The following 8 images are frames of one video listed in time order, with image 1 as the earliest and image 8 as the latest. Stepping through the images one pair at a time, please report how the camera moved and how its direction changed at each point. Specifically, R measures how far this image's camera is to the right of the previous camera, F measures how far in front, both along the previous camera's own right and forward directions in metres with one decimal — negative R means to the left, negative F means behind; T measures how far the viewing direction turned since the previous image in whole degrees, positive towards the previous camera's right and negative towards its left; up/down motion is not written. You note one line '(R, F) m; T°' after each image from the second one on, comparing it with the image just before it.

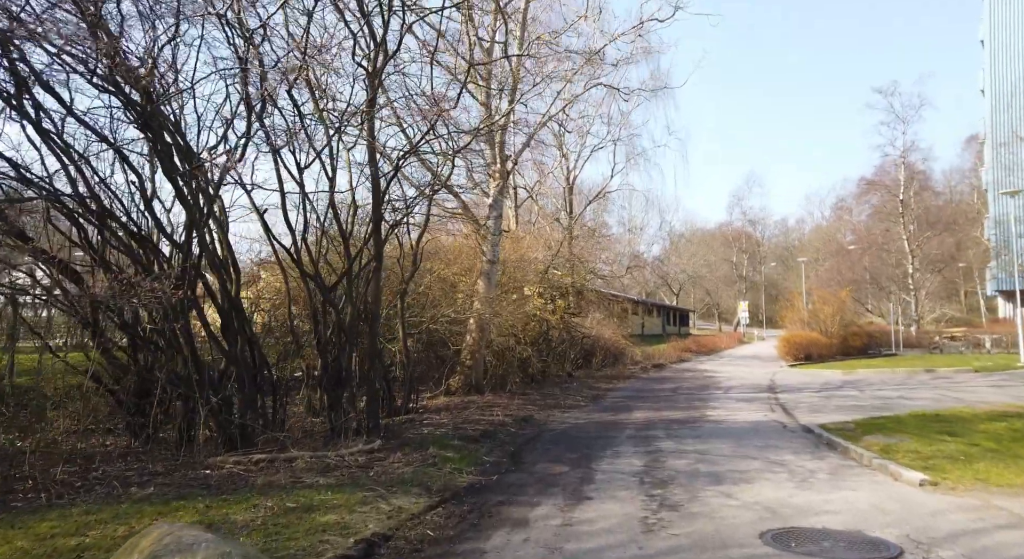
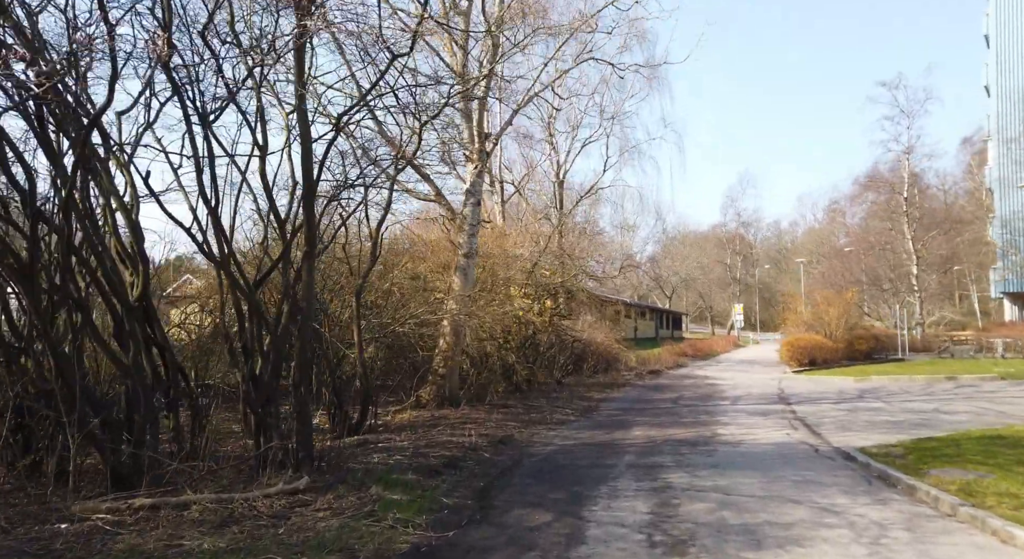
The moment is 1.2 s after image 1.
(+0.2, +2.0) m; +1°
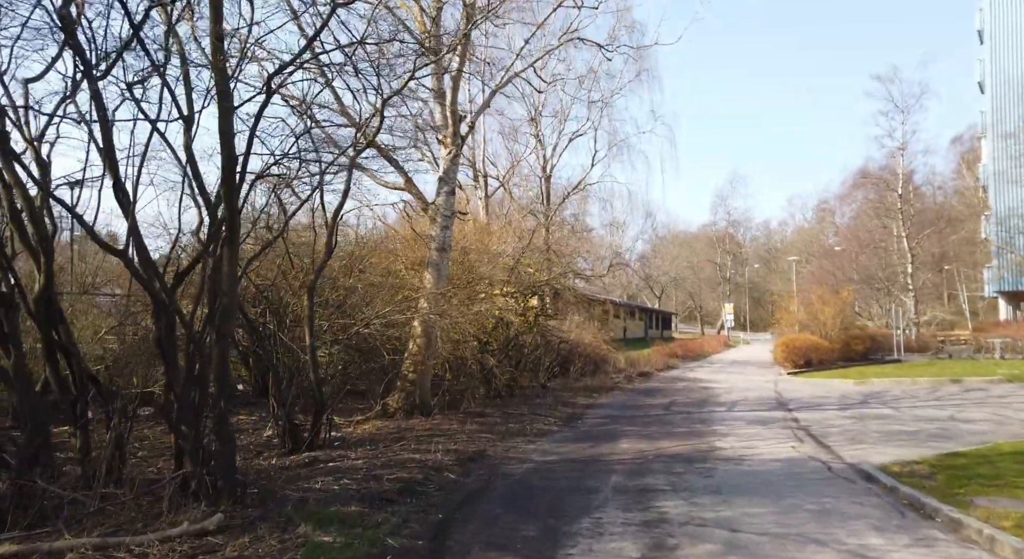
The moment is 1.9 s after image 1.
(+0.2, +1.2) m; +1°
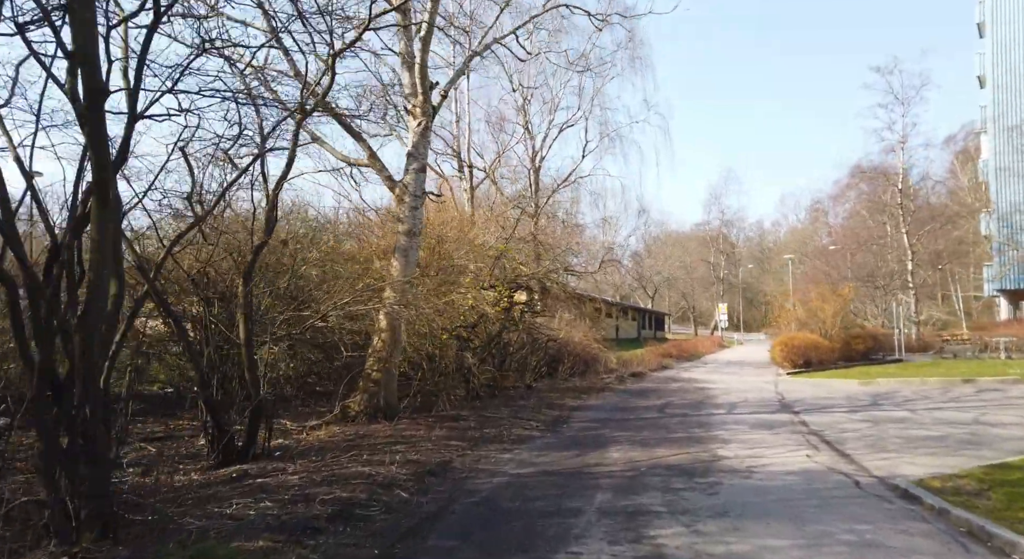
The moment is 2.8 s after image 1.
(+0.2, +1.4) m; +1°
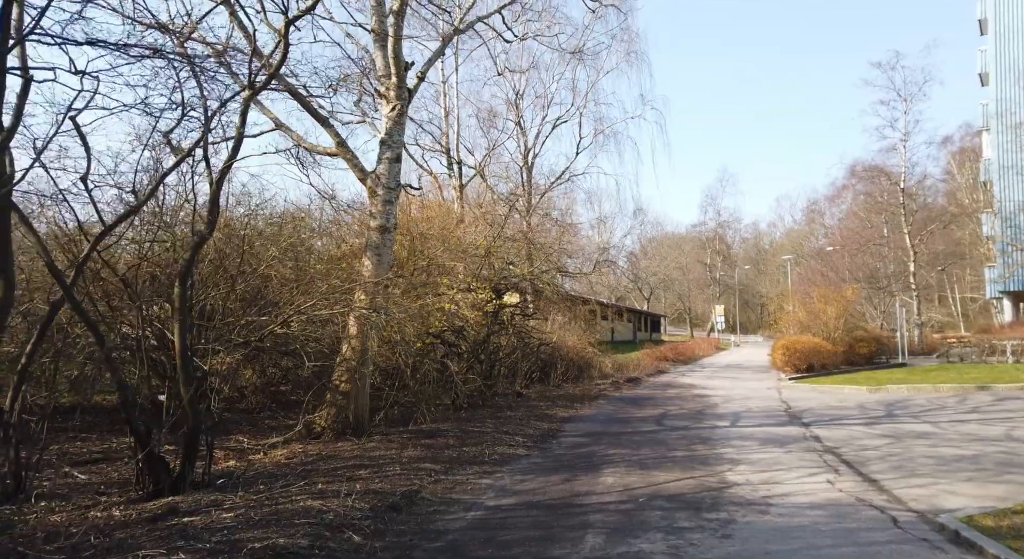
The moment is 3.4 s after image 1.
(+0.2, +1.1) m; 0°
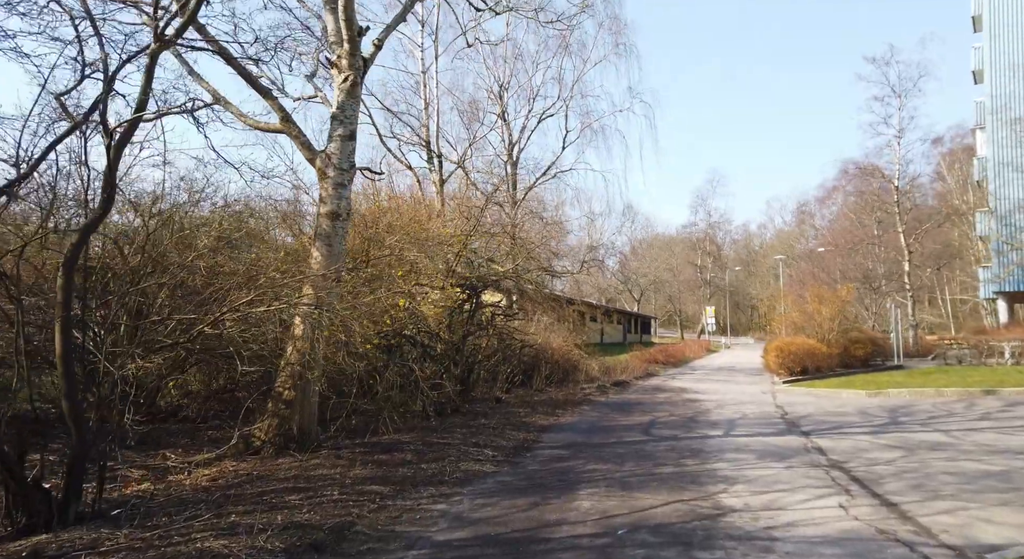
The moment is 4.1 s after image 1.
(+0.3, +1.2) m; +1°
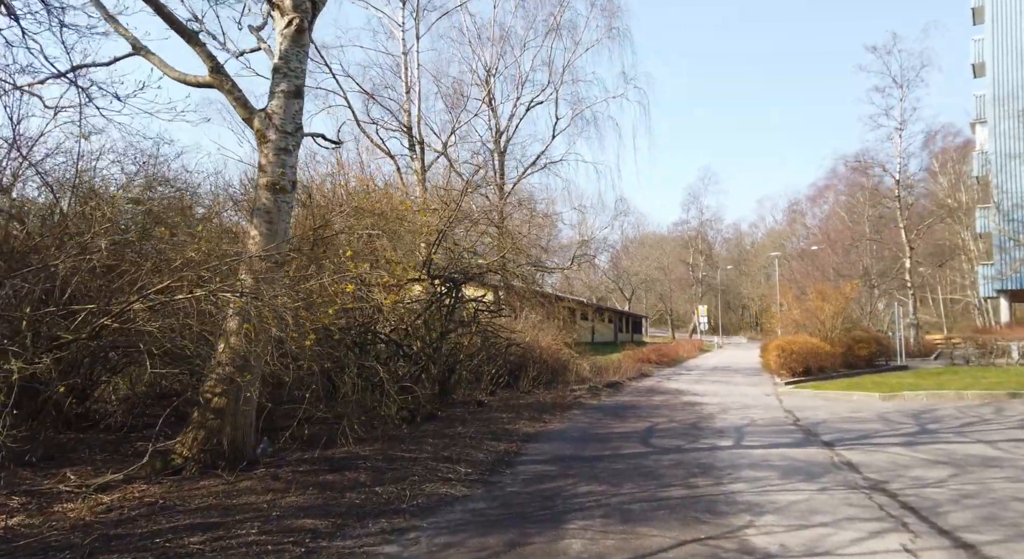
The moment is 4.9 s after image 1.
(+0.1, +1.5) m; +1°
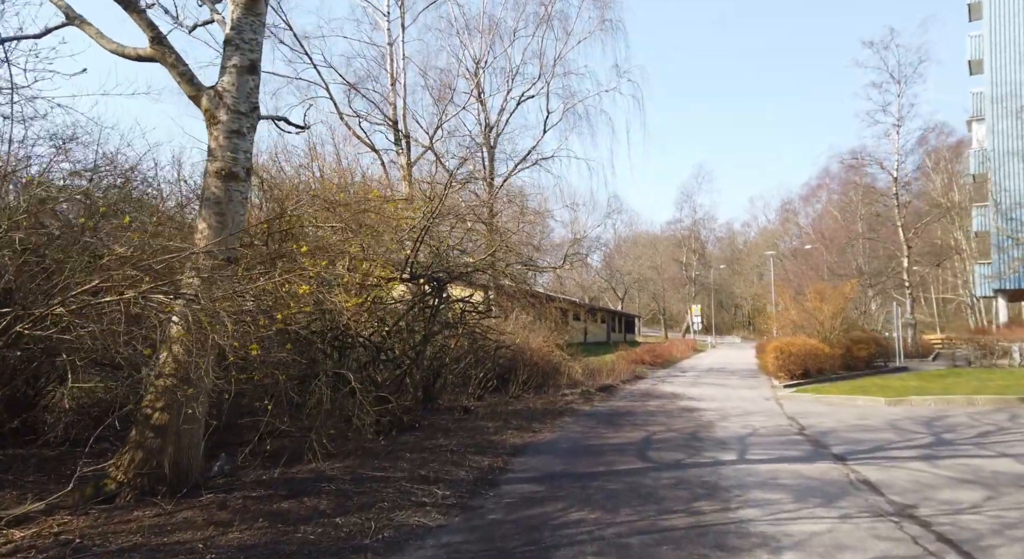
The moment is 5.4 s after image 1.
(+0.1, +0.9) m; +1°
